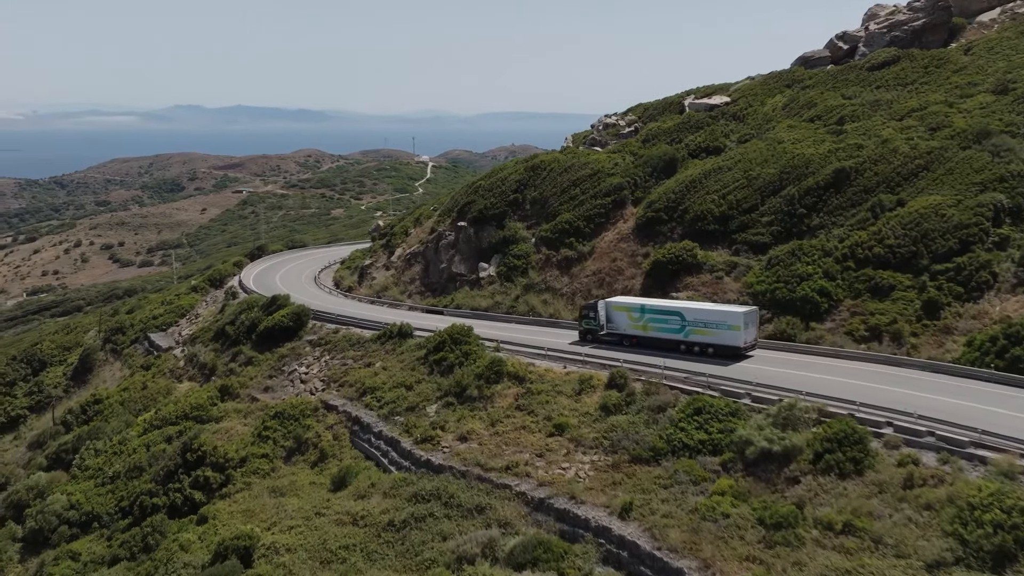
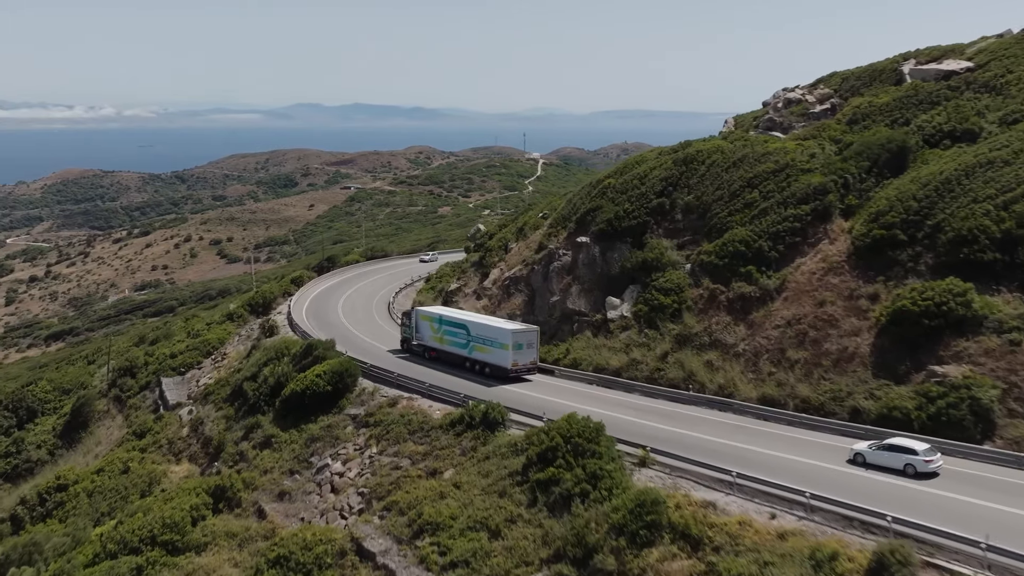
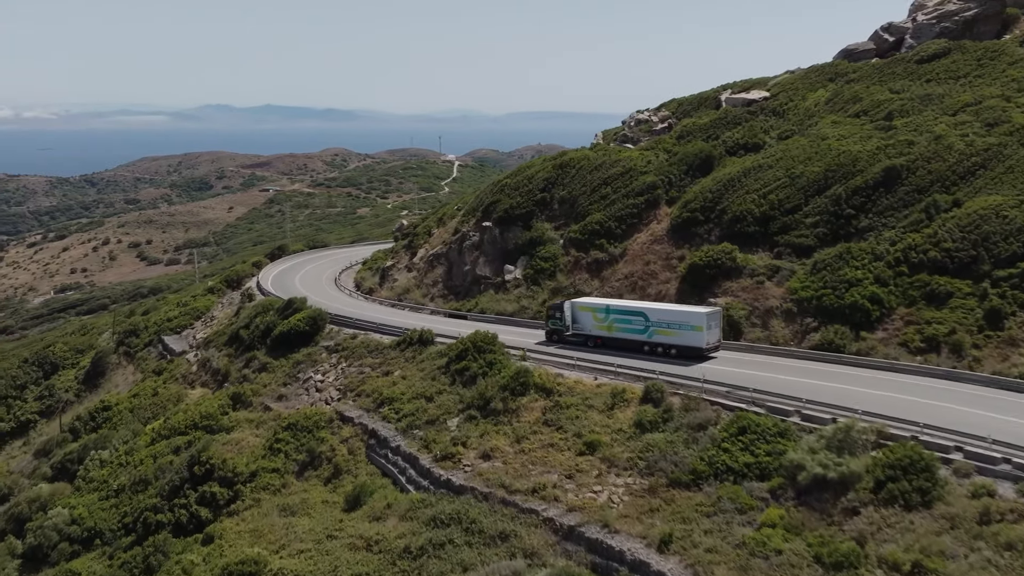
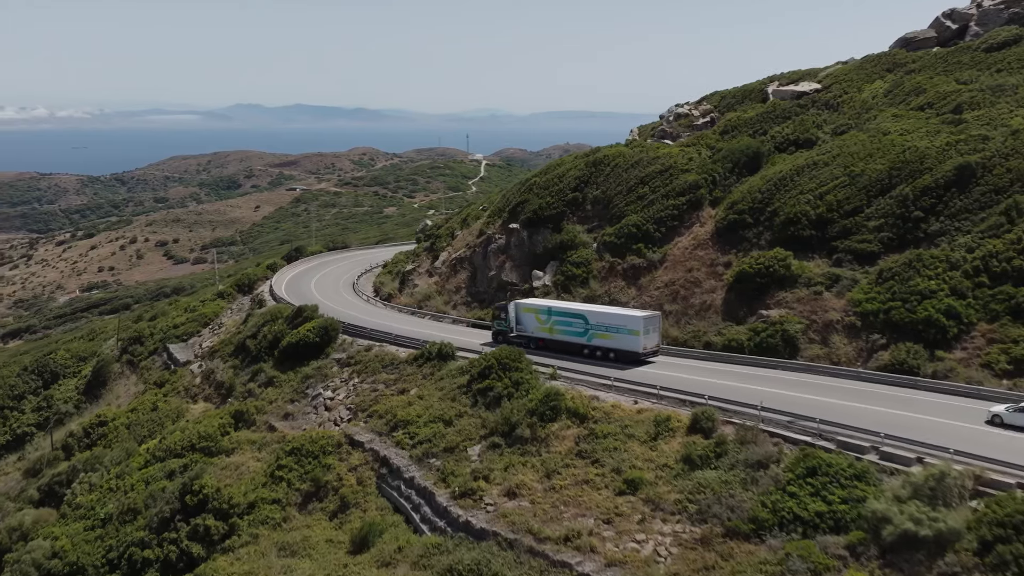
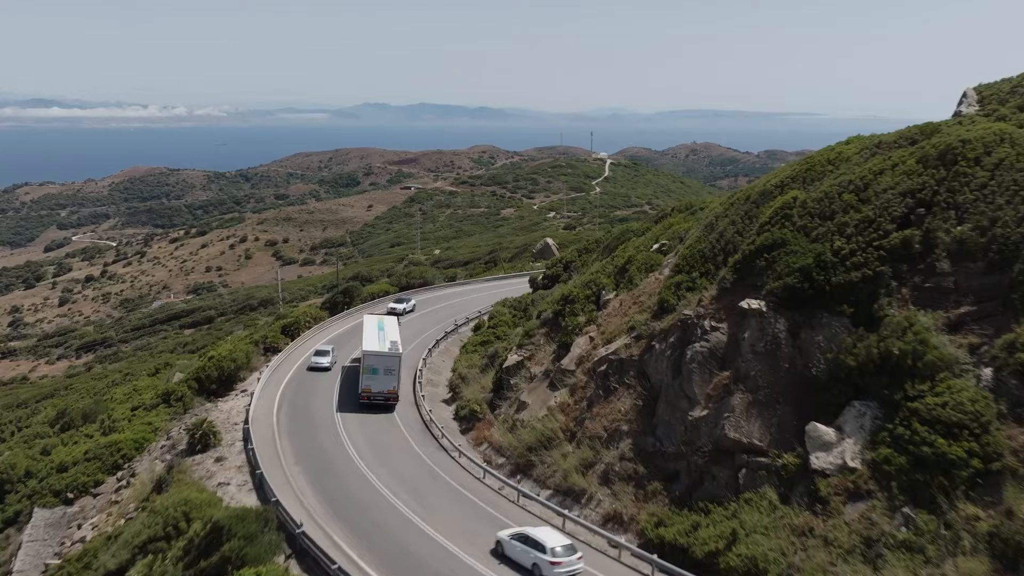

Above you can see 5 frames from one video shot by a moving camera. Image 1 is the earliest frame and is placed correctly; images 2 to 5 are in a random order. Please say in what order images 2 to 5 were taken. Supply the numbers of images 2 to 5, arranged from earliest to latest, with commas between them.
3, 4, 2, 5
